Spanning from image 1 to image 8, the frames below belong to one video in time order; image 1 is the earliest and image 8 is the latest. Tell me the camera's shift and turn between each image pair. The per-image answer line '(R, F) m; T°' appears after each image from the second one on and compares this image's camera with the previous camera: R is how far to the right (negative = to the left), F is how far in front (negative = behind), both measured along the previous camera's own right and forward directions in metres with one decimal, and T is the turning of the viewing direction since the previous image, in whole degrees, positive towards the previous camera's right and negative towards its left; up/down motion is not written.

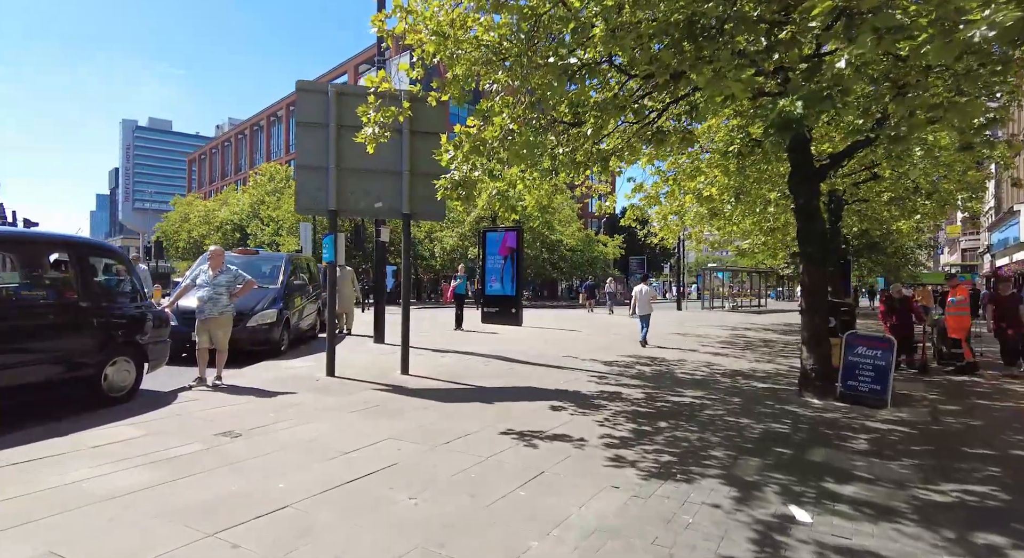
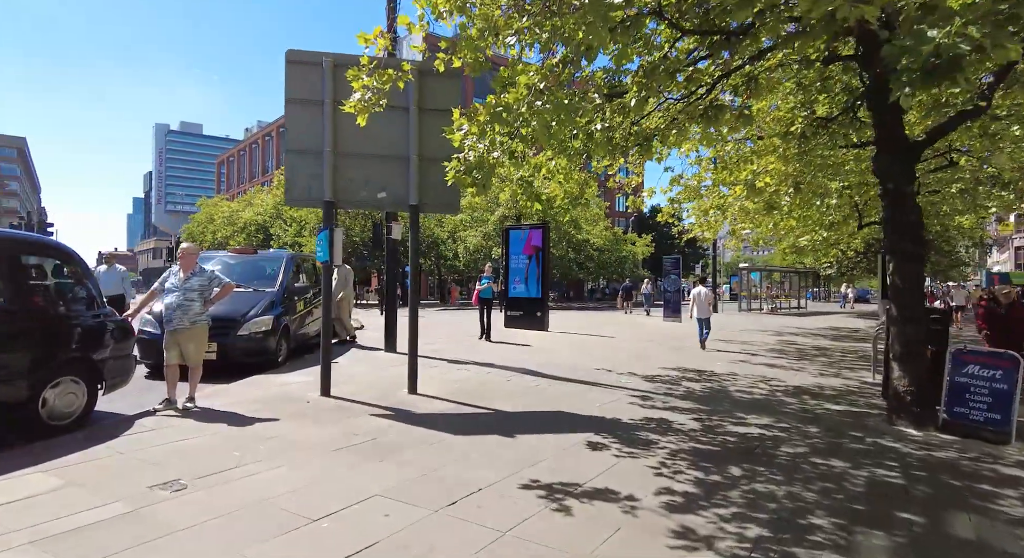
(0.0, +1.2) m; -2°
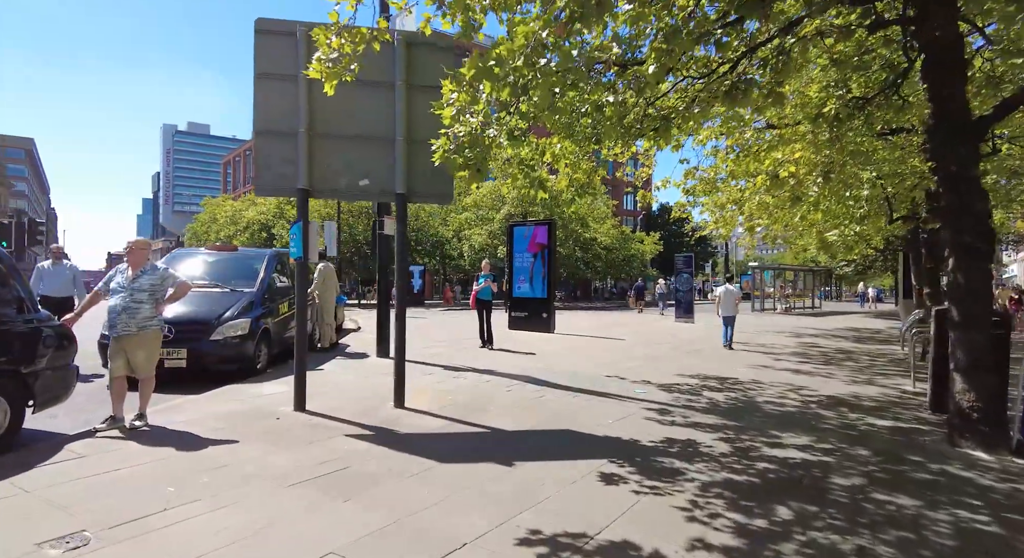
(+0.1, +0.8) m; -1°
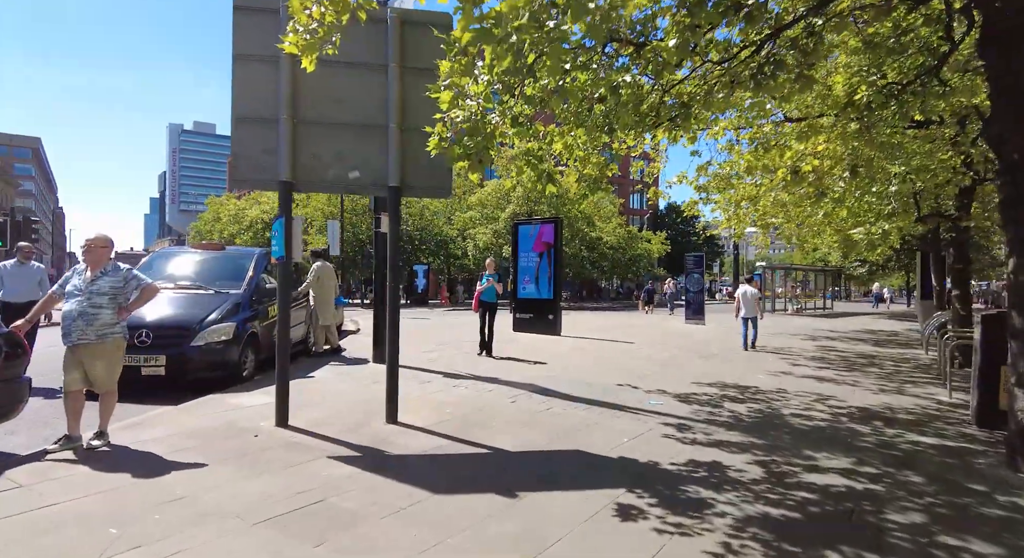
(0.0, +0.6) m; -1°
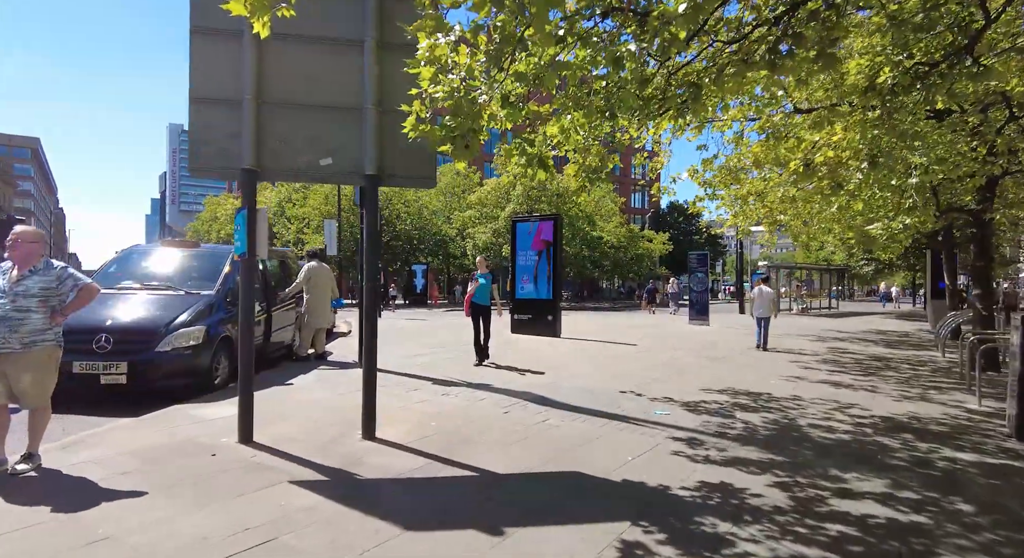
(+0.1, +0.6) m; 0°
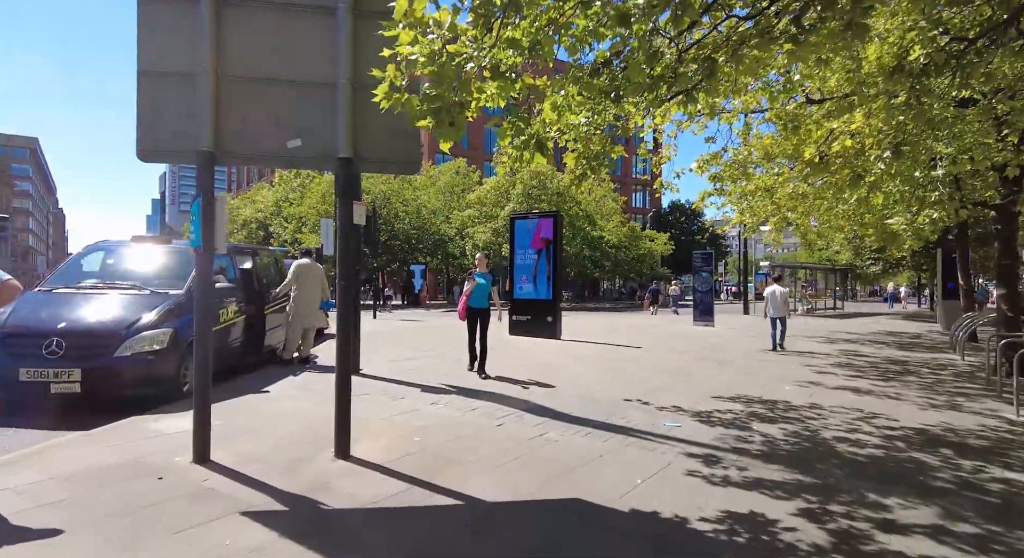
(+0.1, +0.6) m; 0°
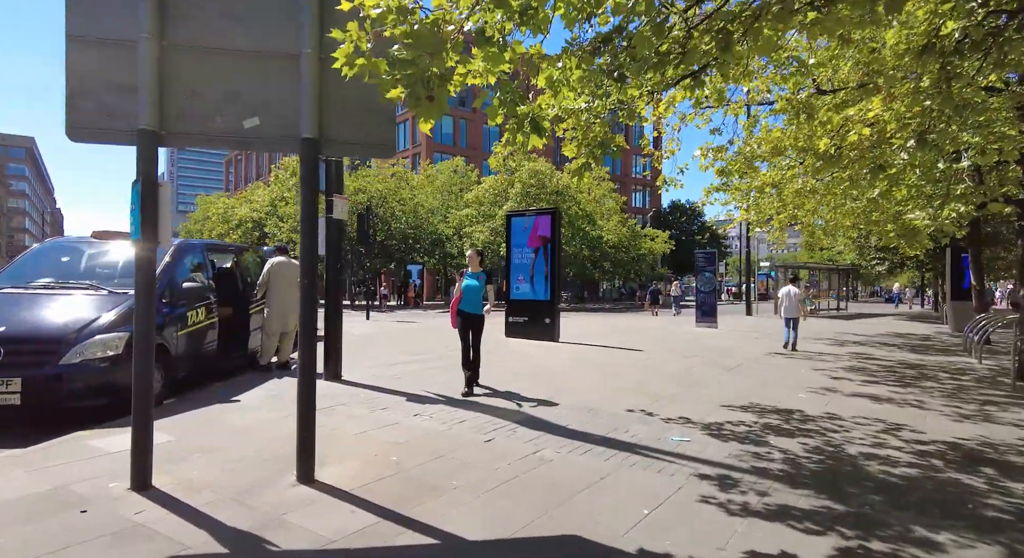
(+0.1, +0.6) m; 0°
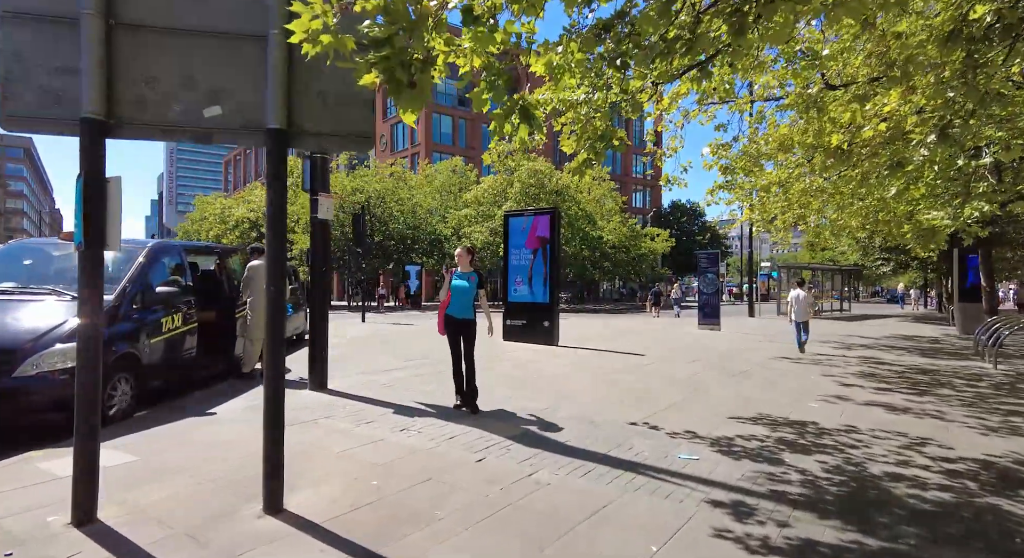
(+0.1, +0.4) m; 0°
